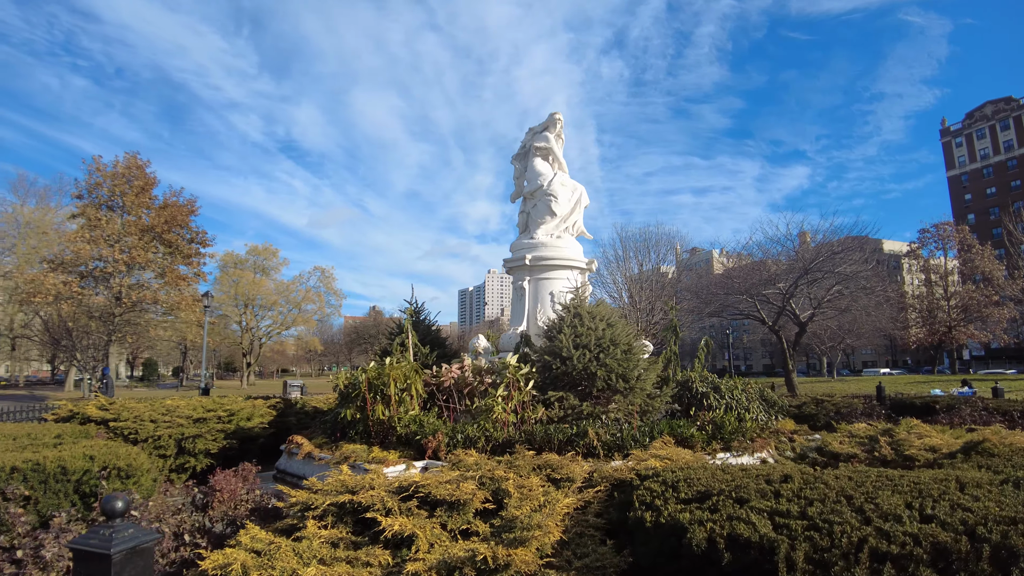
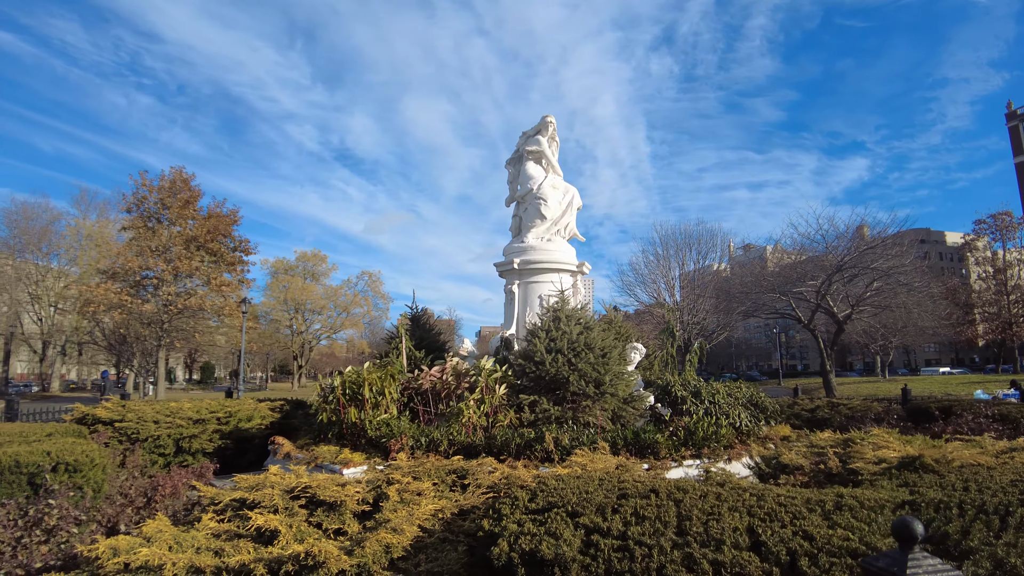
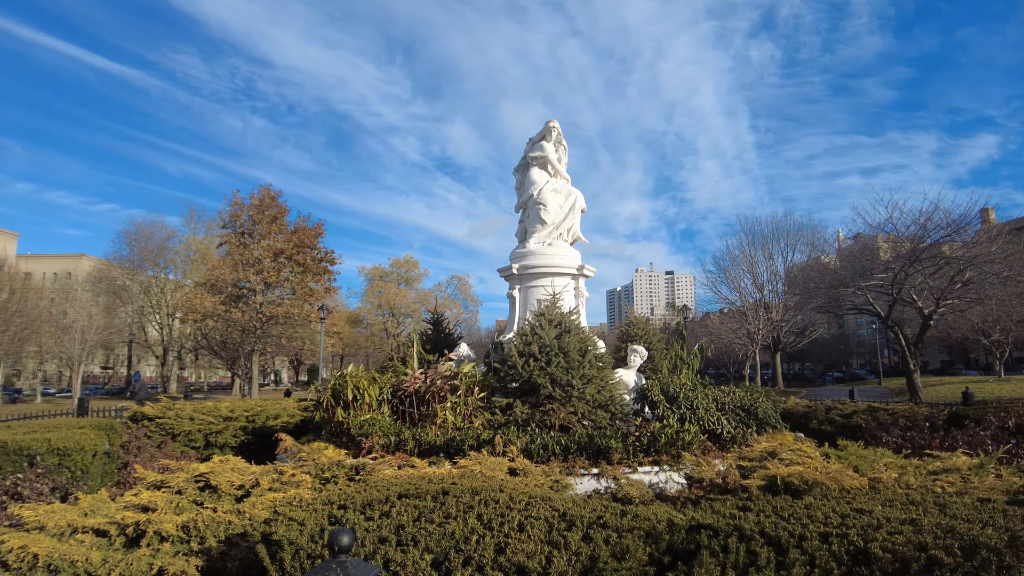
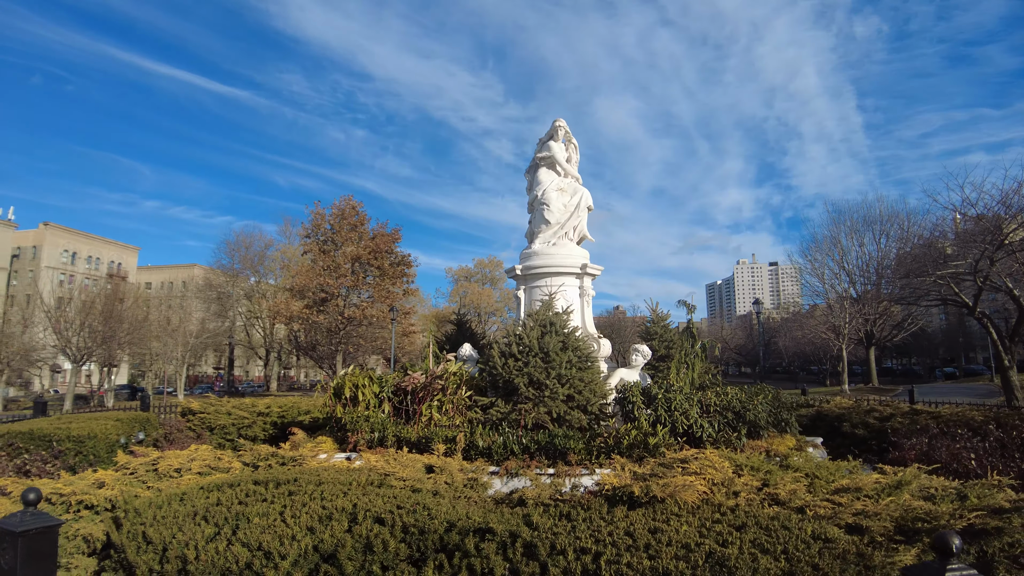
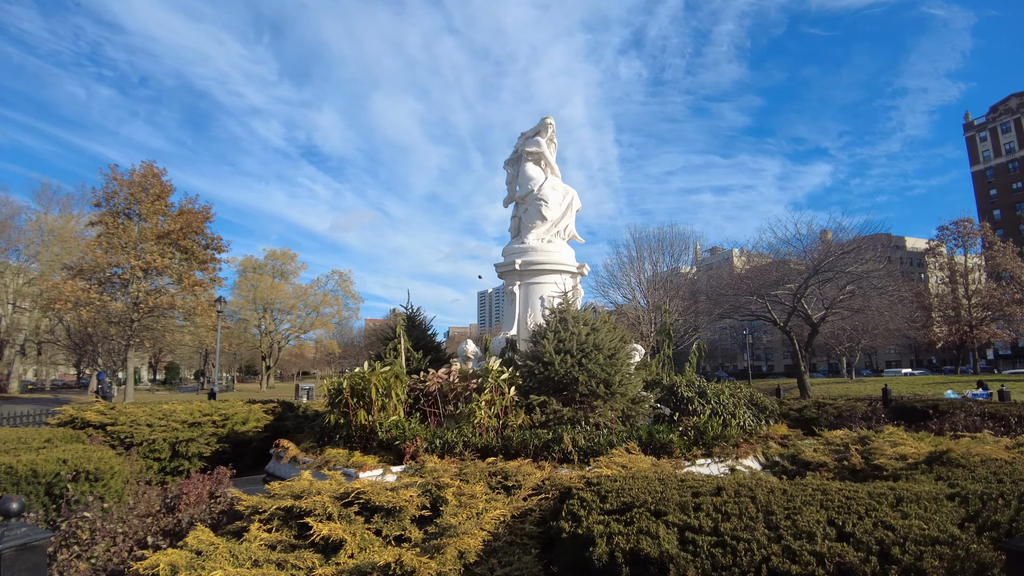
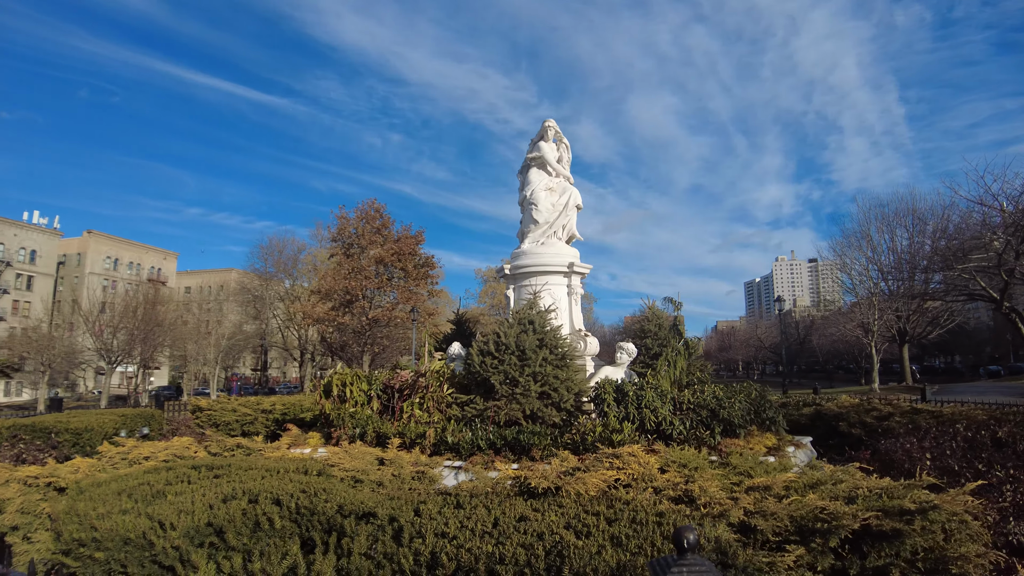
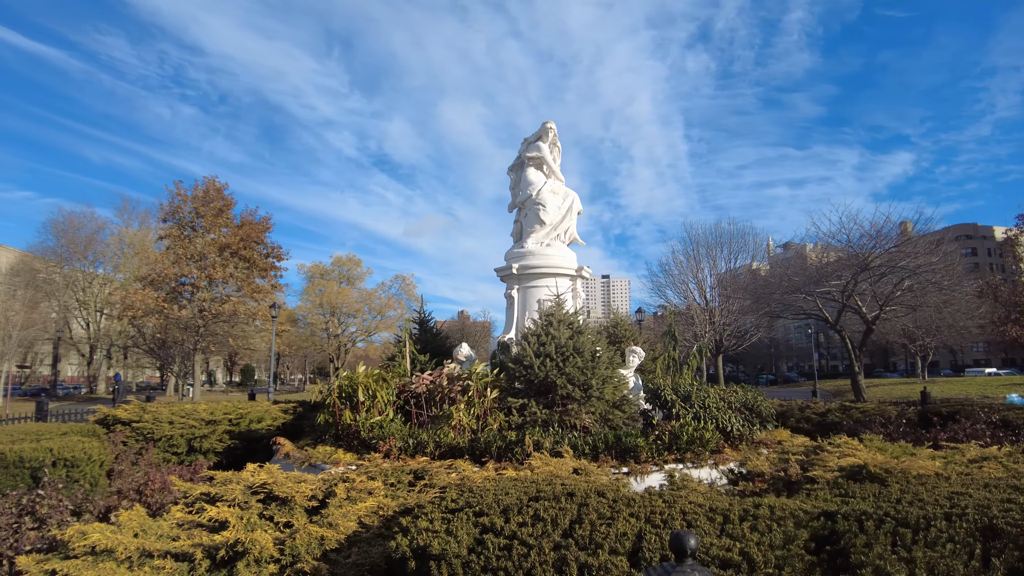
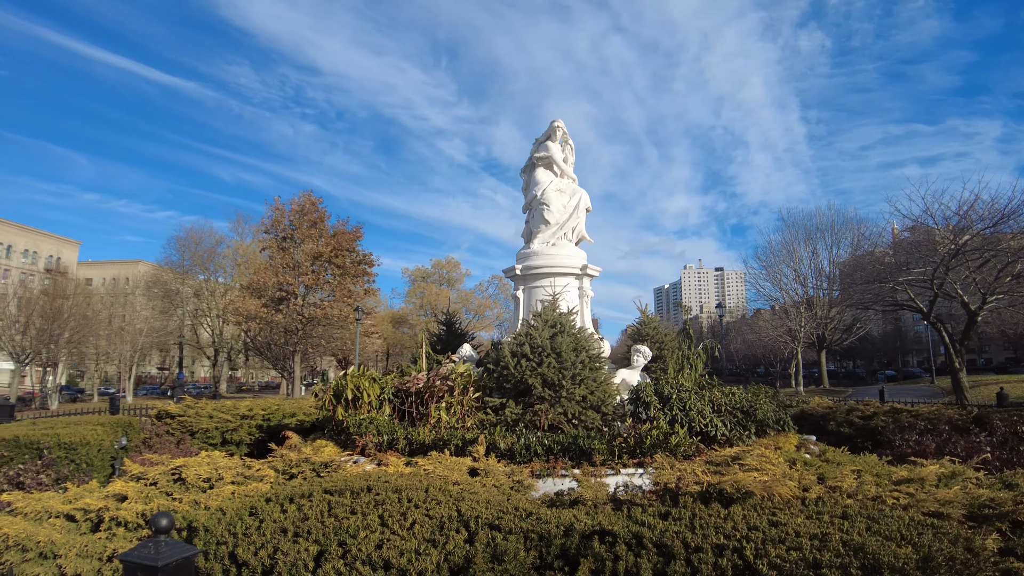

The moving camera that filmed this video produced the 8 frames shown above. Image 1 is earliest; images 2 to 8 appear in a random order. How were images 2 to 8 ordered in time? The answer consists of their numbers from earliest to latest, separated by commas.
5, 2, 7, 3, 8, 4, 6
